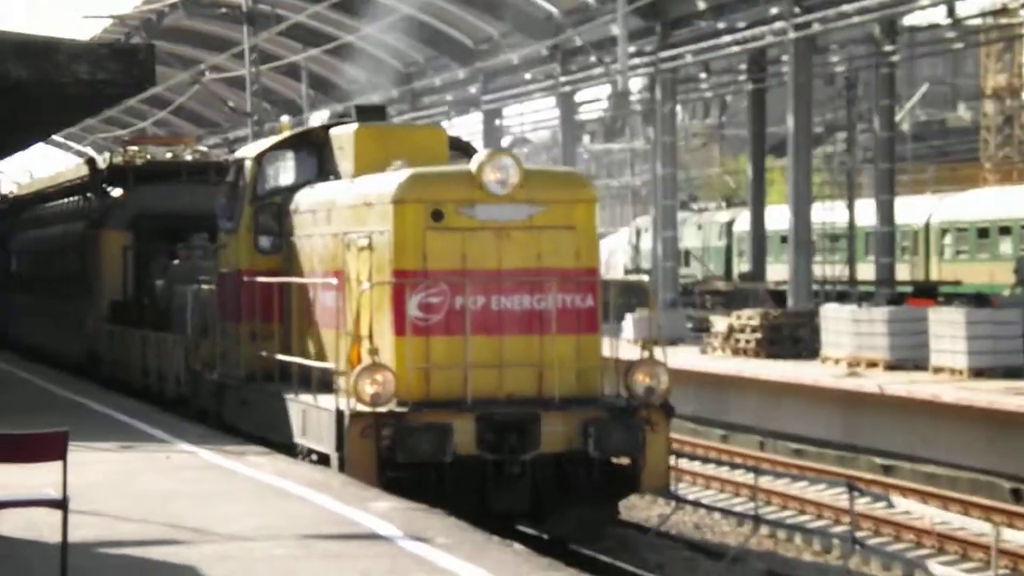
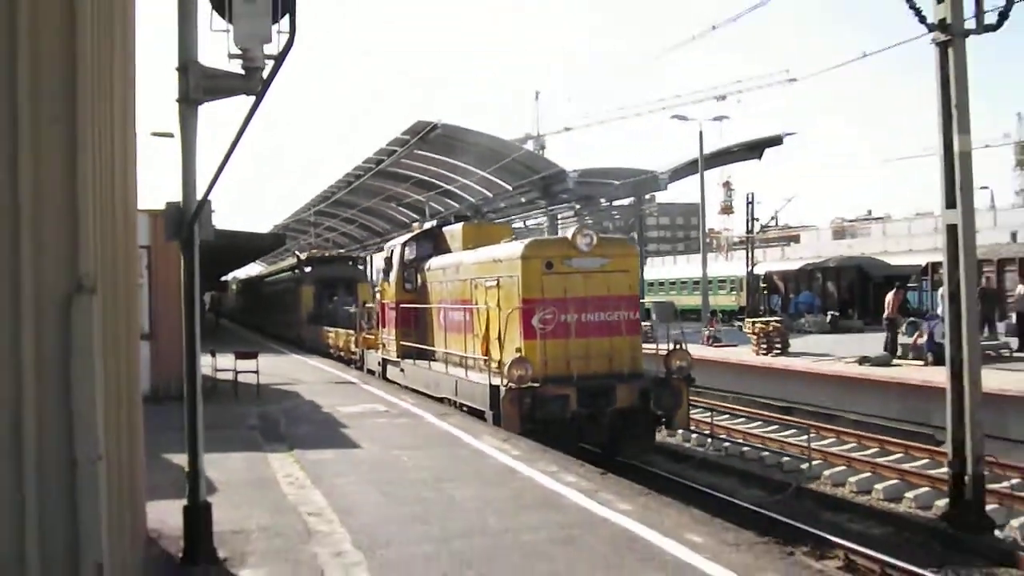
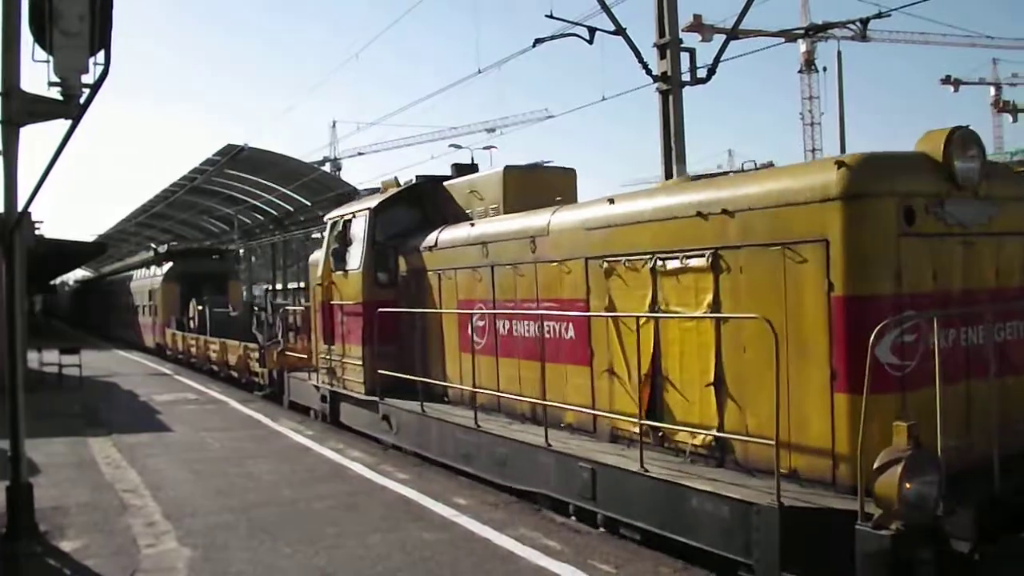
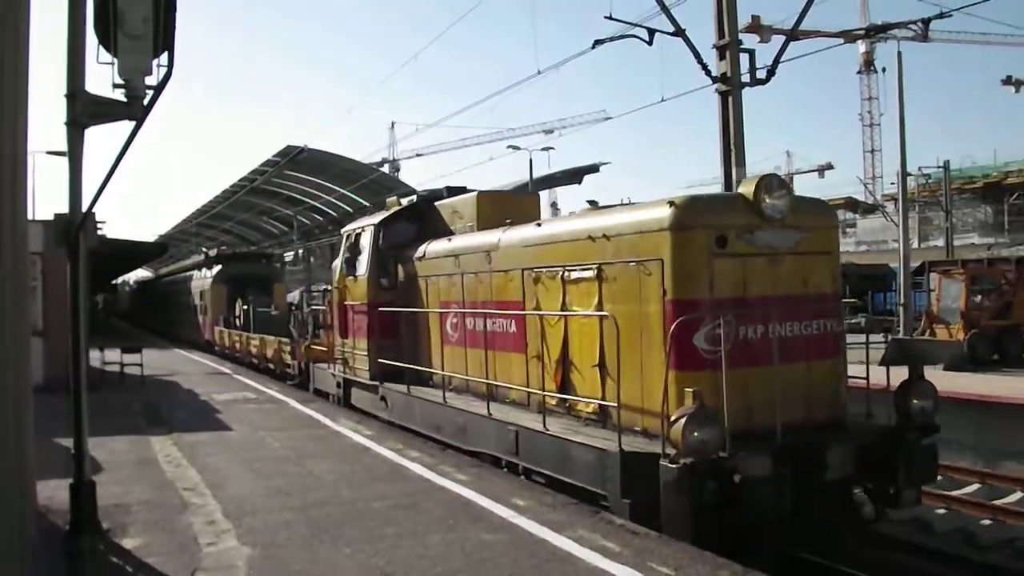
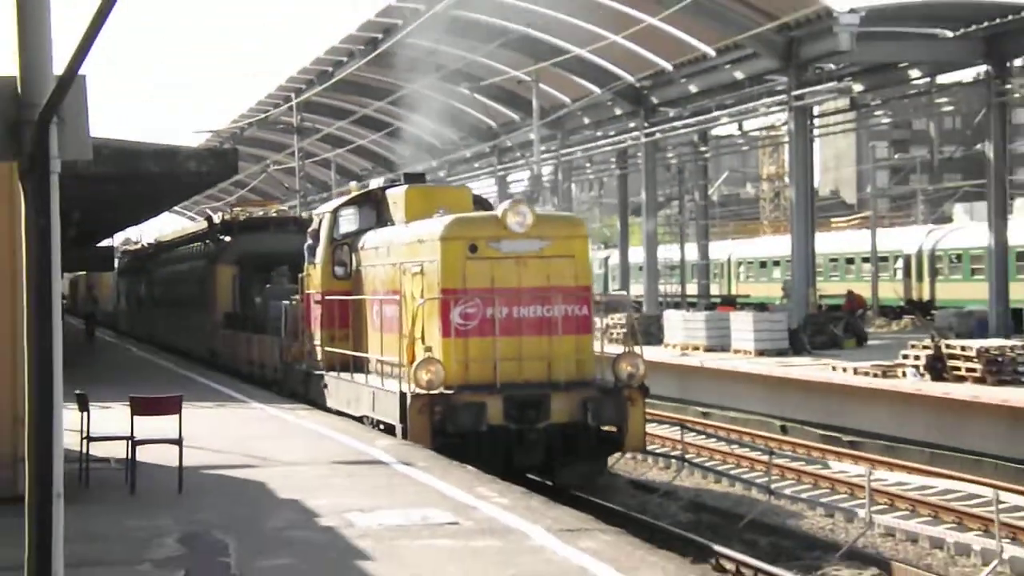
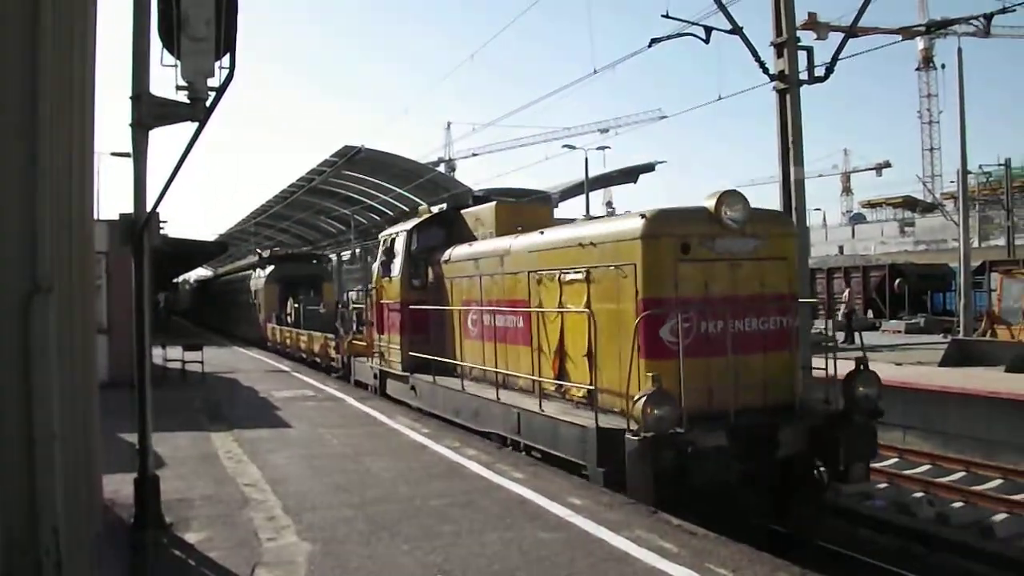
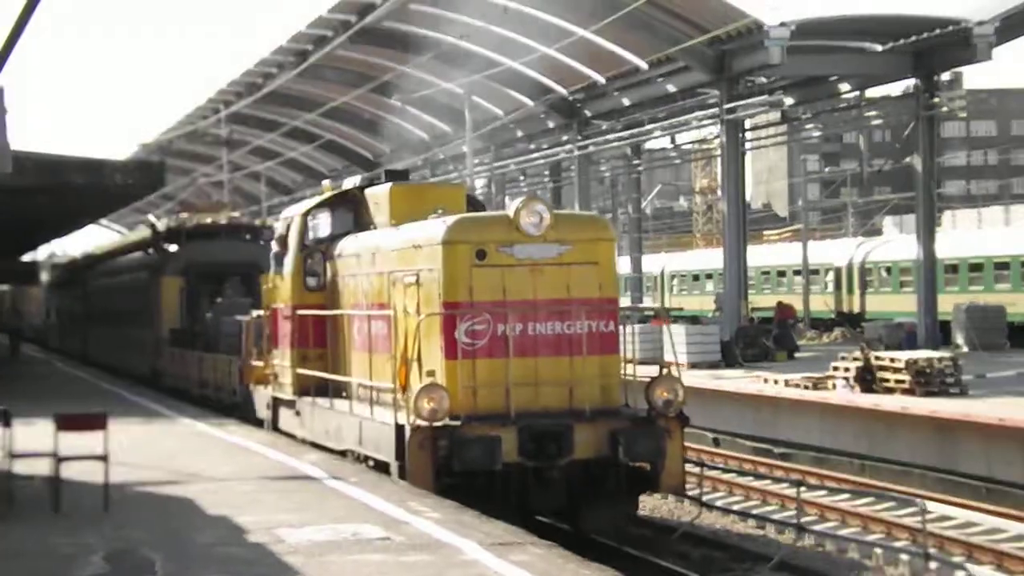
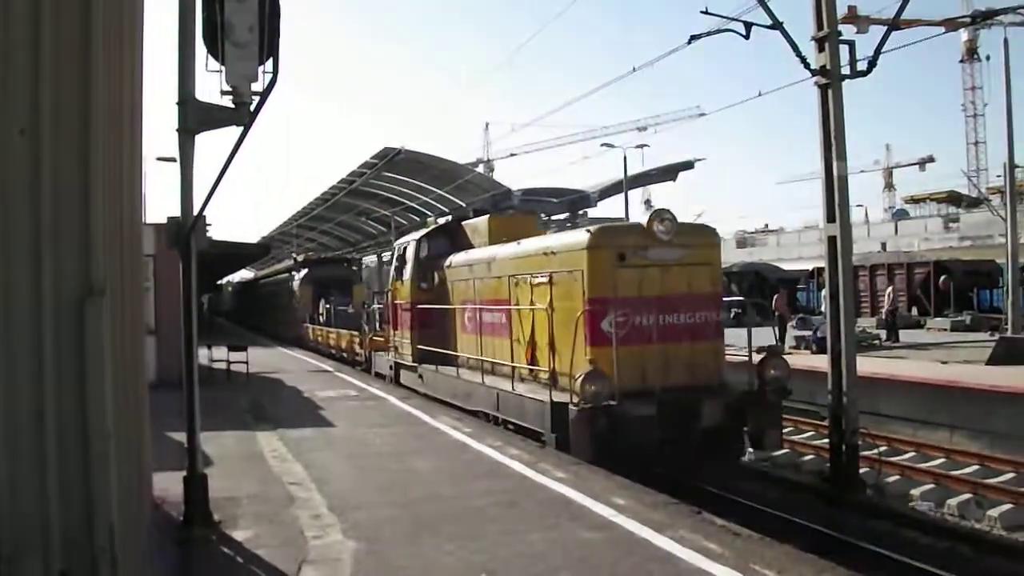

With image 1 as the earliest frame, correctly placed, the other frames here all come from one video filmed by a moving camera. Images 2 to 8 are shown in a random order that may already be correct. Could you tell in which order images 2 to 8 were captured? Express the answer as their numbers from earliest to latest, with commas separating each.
5, 7, 2, 8, 6, 4, 3
